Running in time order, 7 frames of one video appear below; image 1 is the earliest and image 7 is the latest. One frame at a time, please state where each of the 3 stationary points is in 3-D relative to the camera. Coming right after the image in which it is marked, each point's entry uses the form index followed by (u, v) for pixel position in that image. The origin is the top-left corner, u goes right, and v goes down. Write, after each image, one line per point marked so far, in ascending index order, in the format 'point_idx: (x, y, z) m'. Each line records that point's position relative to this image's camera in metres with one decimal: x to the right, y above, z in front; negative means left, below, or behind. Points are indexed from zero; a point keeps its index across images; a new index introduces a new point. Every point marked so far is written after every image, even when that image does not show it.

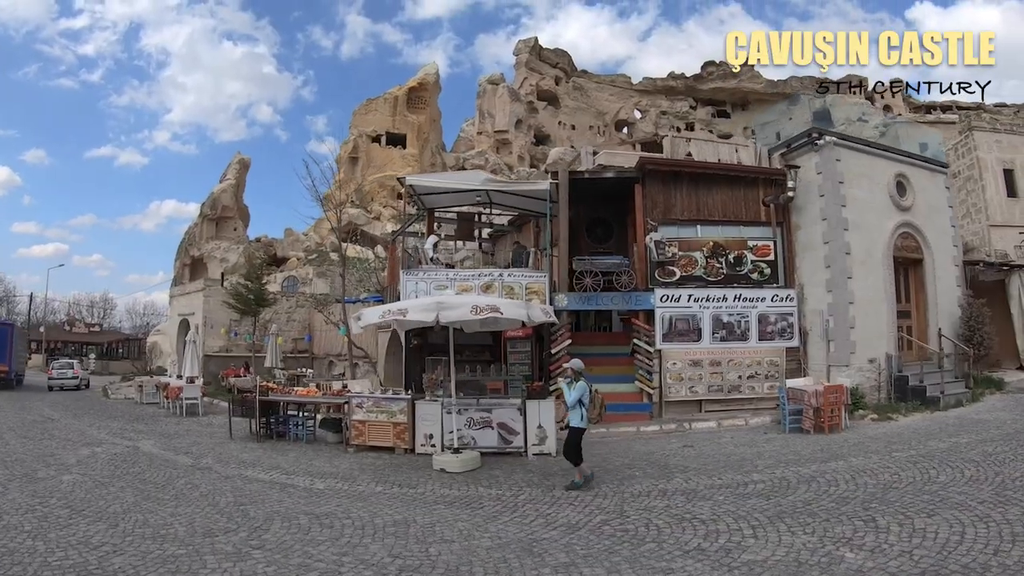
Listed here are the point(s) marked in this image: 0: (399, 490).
0: (-1.4, -2.7, +8.0) m
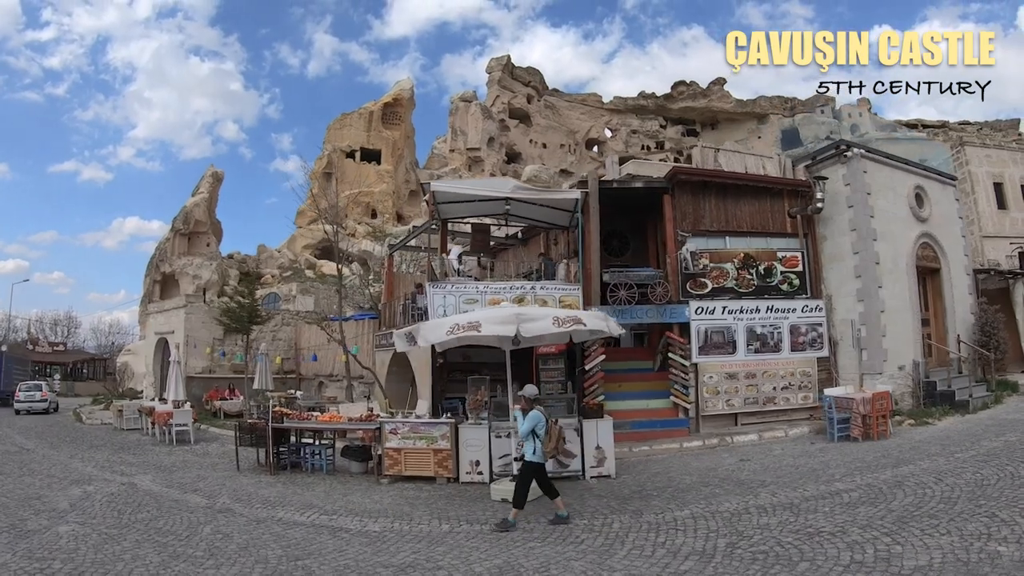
0: (-0.4, -2.8, +7.2) m
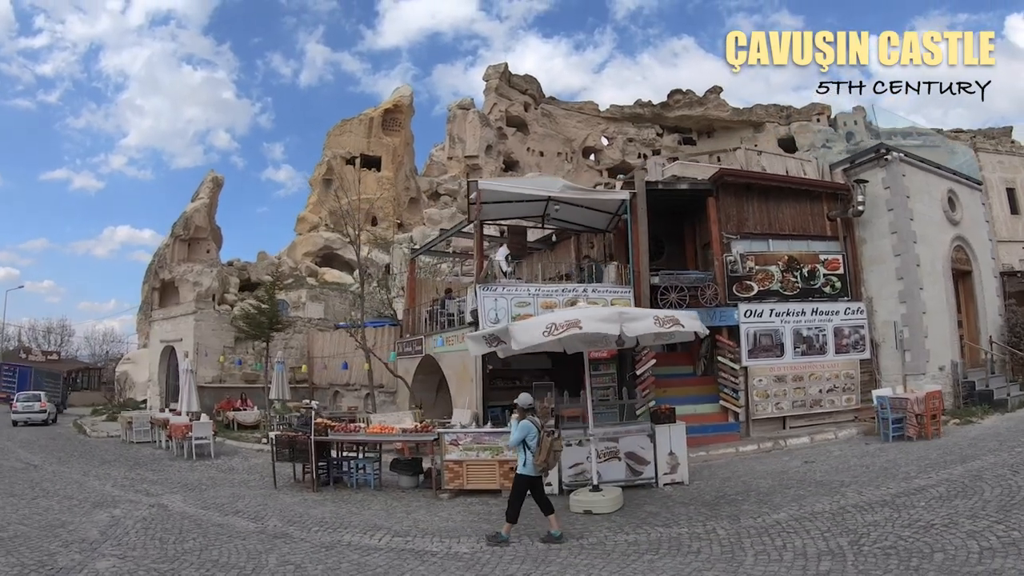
0: (+0.7, -2.8, +7.0) m
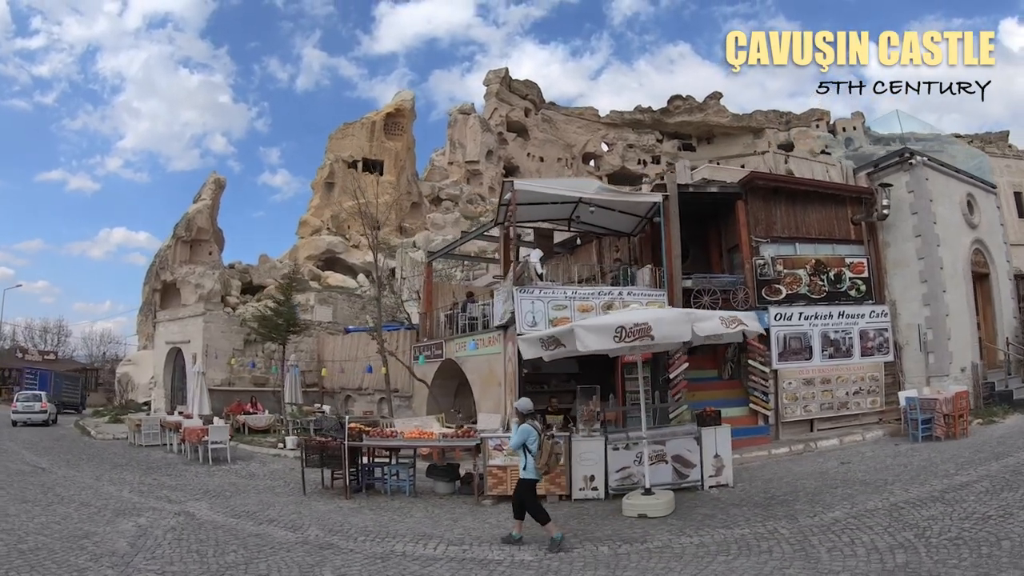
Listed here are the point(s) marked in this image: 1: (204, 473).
0: (+1.4, -2.8, +7.0) m
1: (-7.1, -4.5, +15.1) m
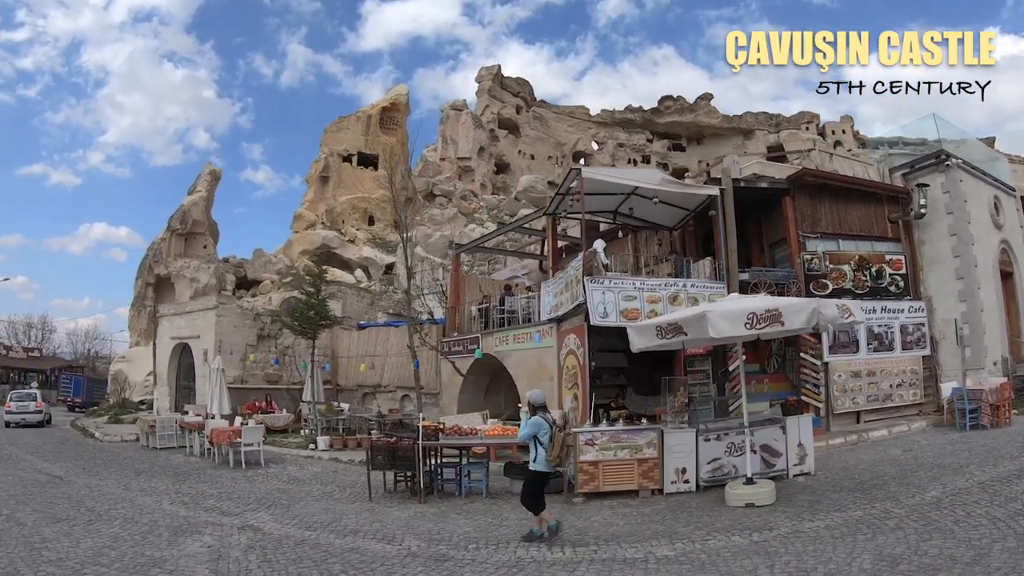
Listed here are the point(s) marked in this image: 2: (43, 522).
0: (+2.9, -2.7, +7.1) m
1: (-6.2, -4.3, +14.7) m
2: (-8.2, -4.2, +11.3) m
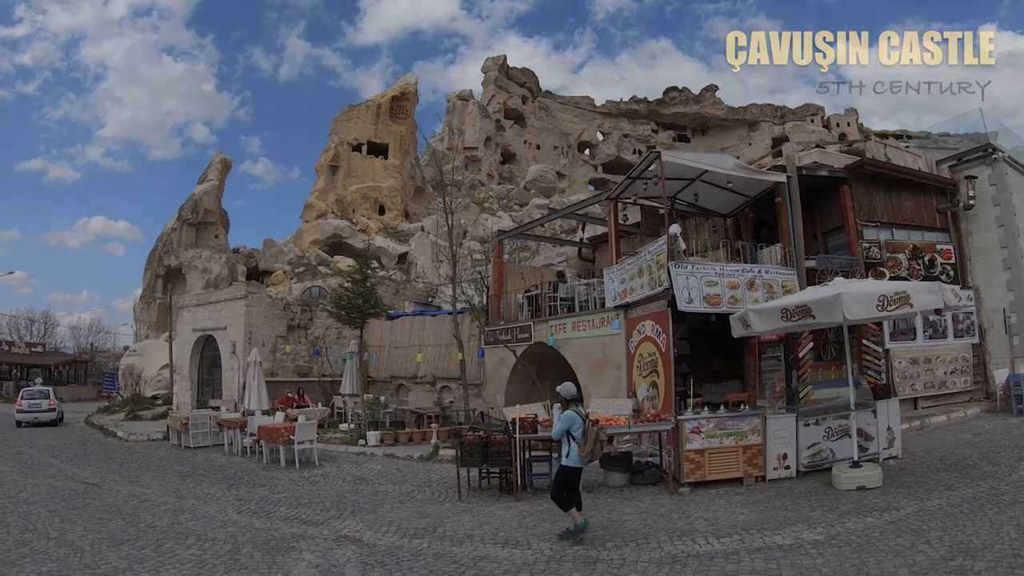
0: (+4.5, -2.6, +7.4) m
1: (-4.8, -4.1, +14.7) m
2: (-6.8, -4.0, +11.3) m
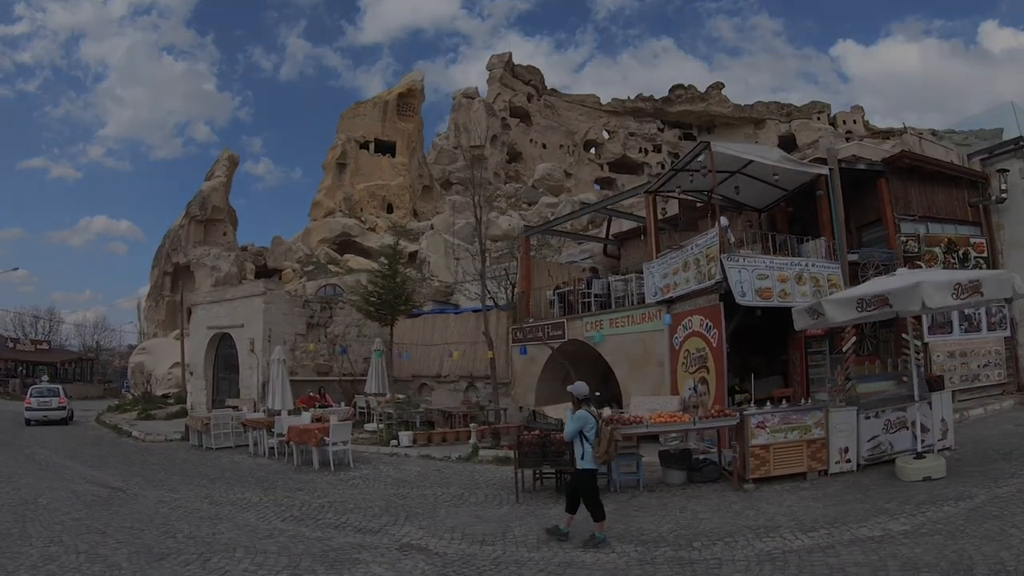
0: (+5.4, -2.5, +7.5) m
1: (-3.9, -4.0, +14.7) m
2: (-5.8, -3.9, +11.3) m
